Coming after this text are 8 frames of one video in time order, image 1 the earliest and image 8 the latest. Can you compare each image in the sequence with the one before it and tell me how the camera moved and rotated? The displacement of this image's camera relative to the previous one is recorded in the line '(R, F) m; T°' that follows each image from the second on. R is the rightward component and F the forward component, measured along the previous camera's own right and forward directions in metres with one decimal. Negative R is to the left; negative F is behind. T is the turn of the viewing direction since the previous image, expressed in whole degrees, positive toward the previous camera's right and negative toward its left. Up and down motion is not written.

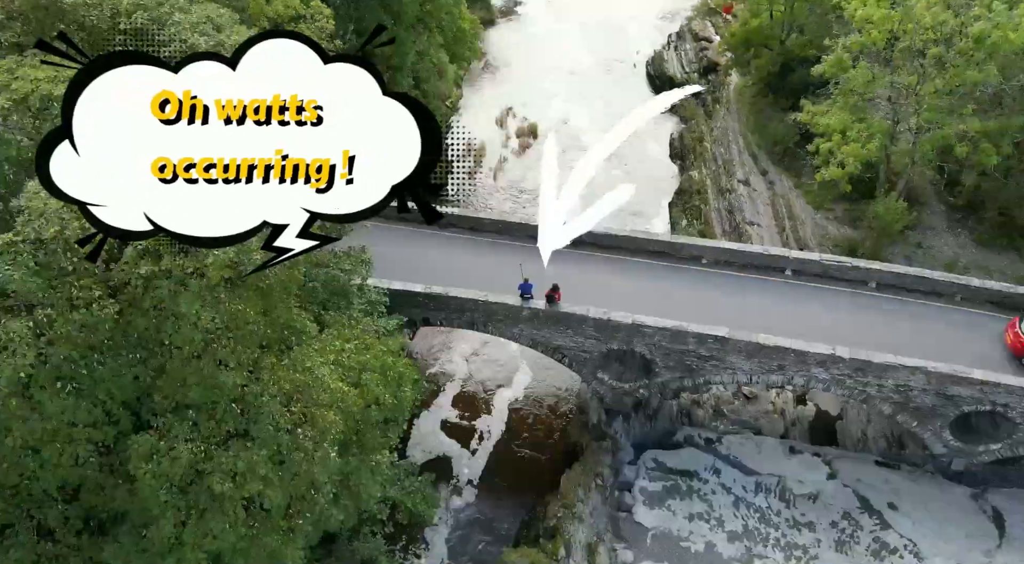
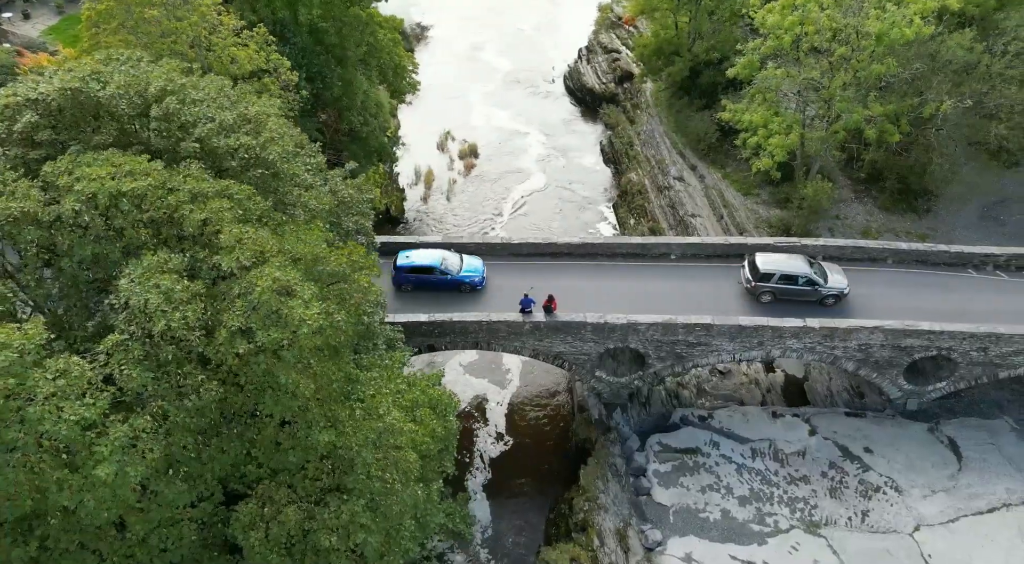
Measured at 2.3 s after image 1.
(-3.7, -1.4) m; +9°
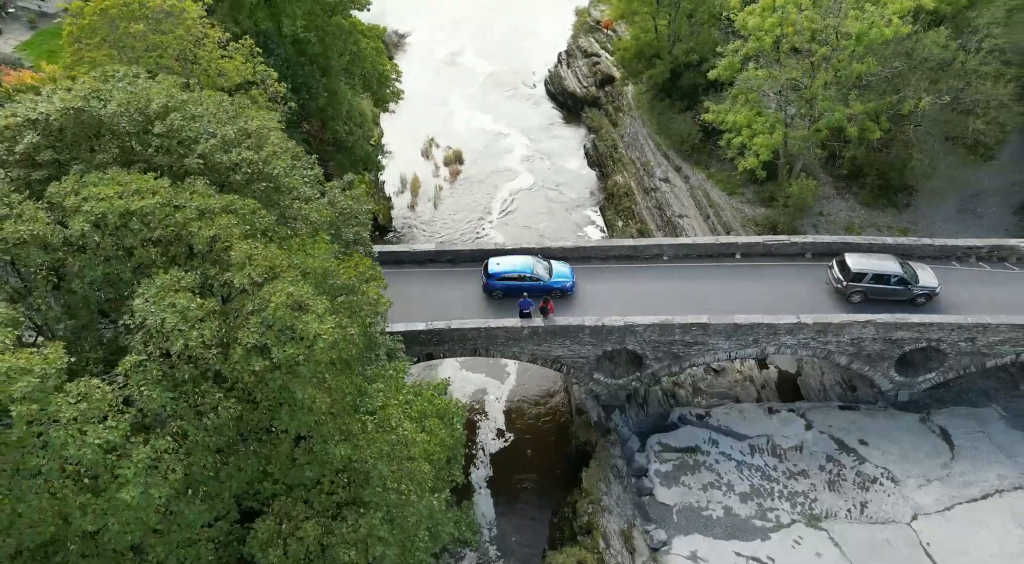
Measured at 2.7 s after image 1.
(-0.8, -0.1) m; +2°
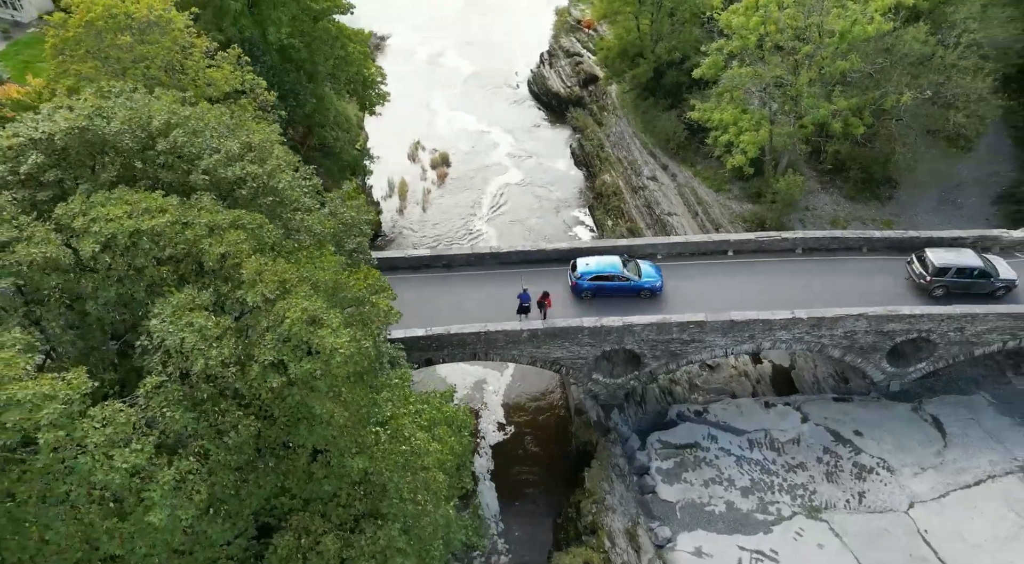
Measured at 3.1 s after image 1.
(-0.7, -0.1) m; +2°
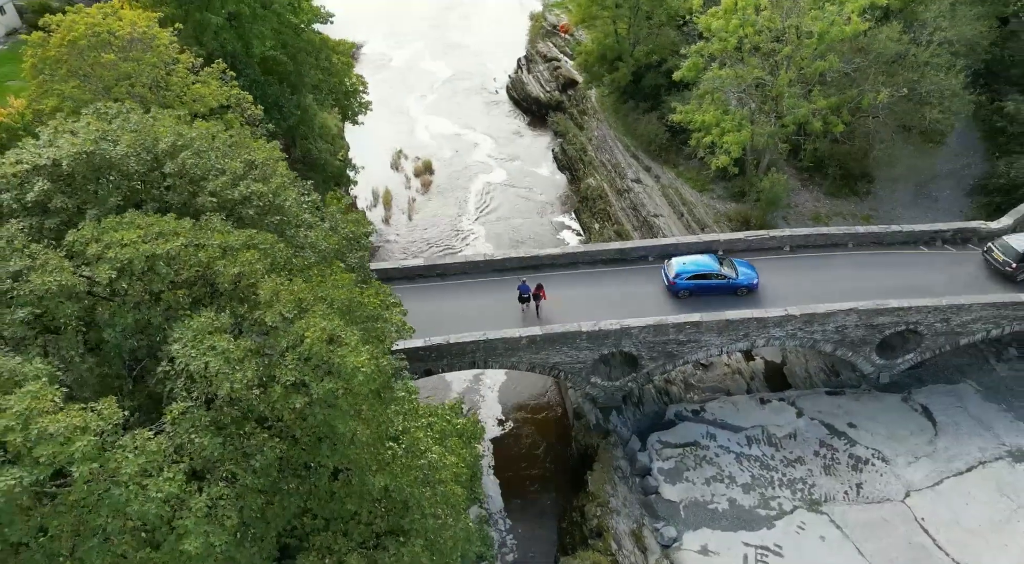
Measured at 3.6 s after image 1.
(-0.9, -0.1) m; +2°
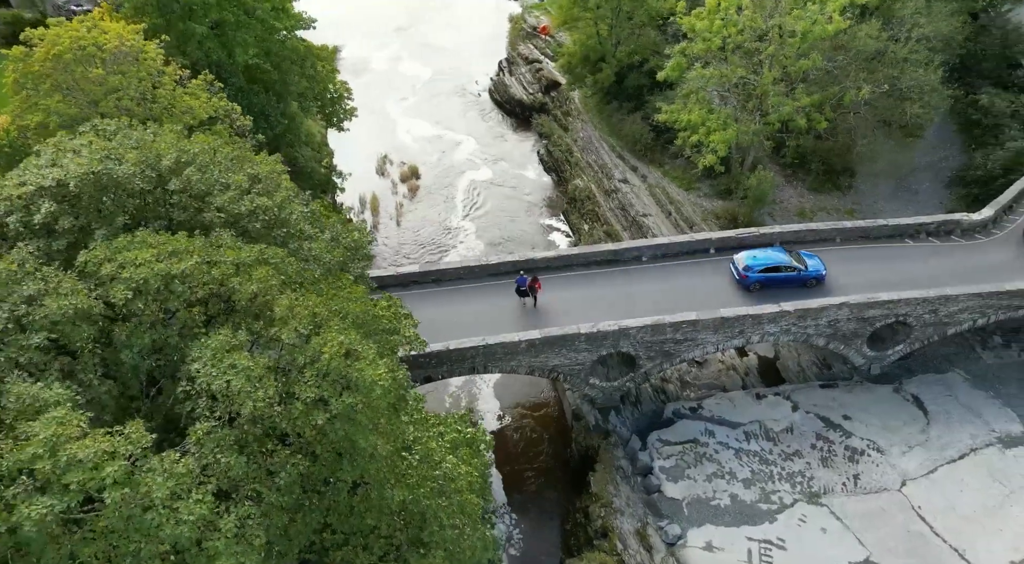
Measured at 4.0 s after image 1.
(-0.8, 0.0) m; +2°
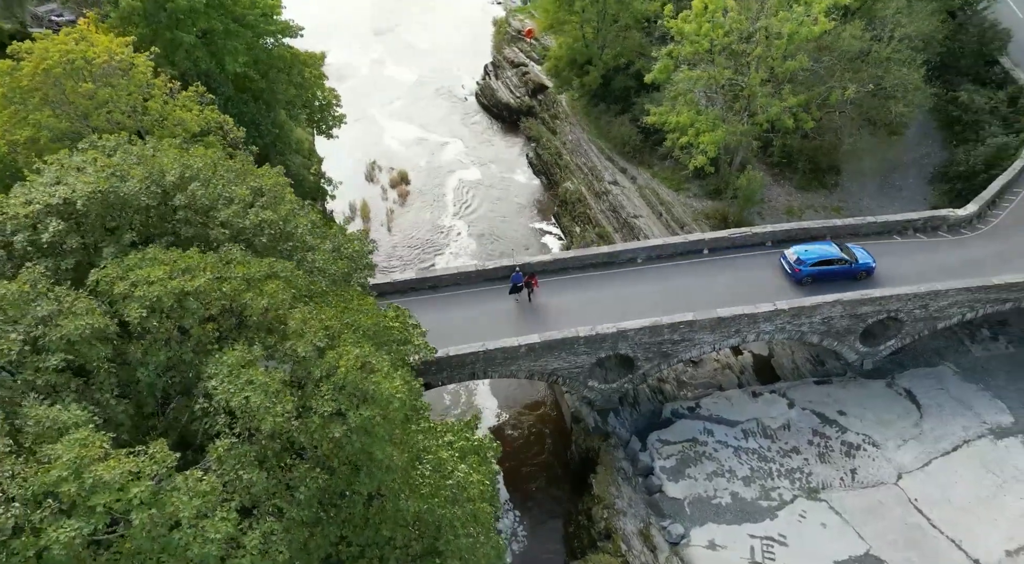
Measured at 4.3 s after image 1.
(-0.6, -0.1) m; +1°
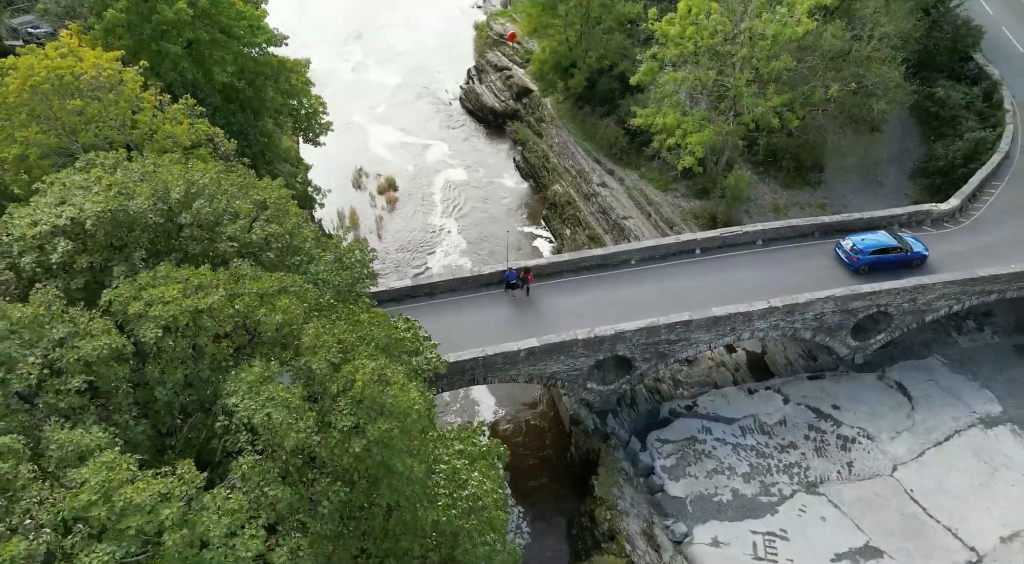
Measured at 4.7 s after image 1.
(-0.7, -0.1) m; +2°
